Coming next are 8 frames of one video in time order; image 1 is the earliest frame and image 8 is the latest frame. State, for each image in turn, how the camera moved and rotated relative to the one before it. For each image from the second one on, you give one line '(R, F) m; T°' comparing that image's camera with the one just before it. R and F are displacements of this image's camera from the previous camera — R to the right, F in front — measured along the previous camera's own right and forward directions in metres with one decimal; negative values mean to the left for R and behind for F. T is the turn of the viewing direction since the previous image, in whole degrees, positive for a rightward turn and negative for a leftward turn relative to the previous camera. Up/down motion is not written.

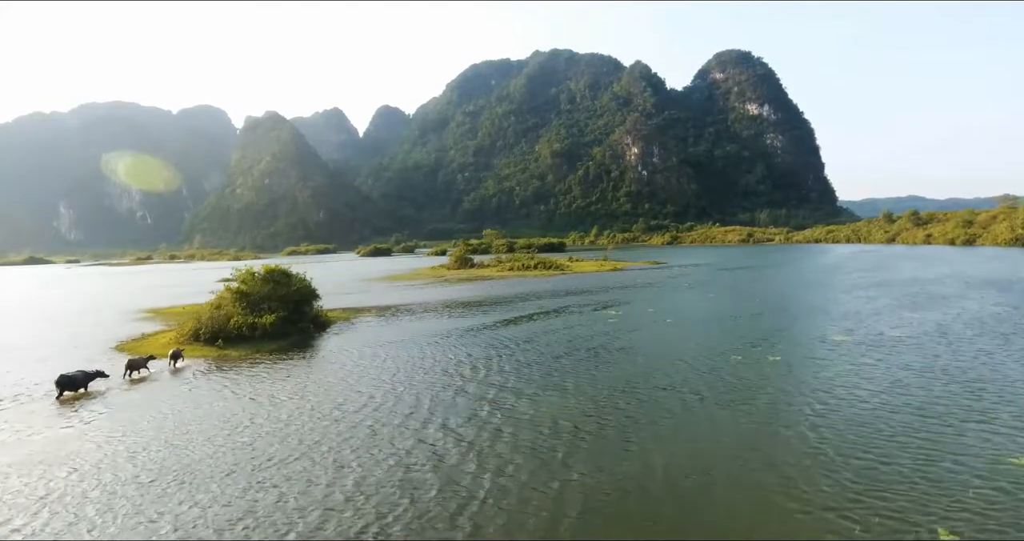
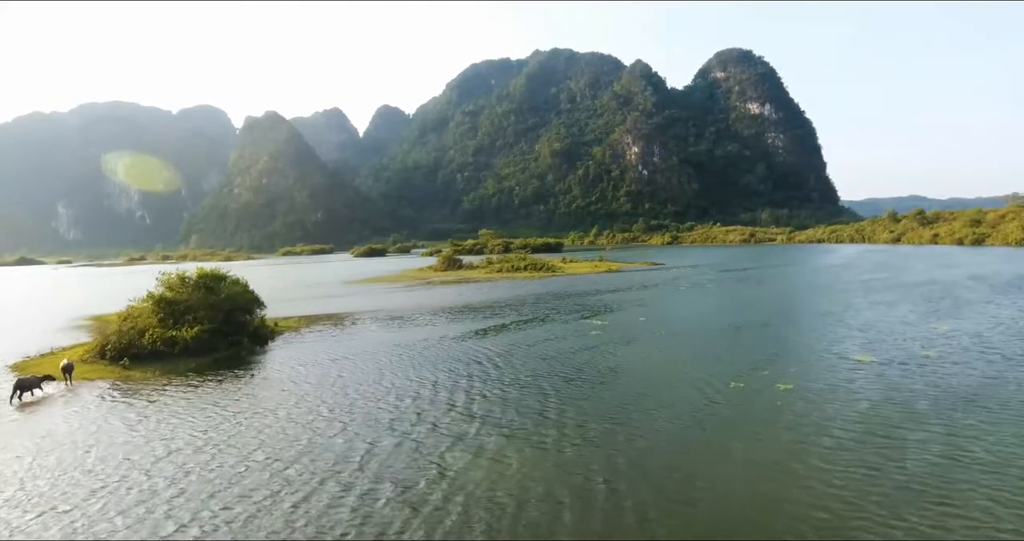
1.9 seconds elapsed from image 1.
(+1.5, +3.9) m; 0°
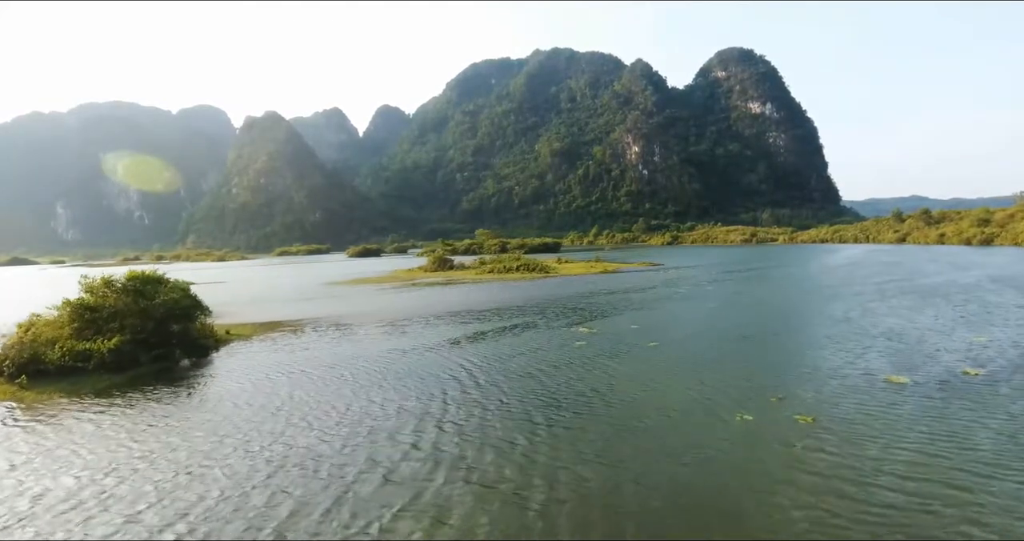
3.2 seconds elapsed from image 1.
(+1.2, +3.4) m; 0°
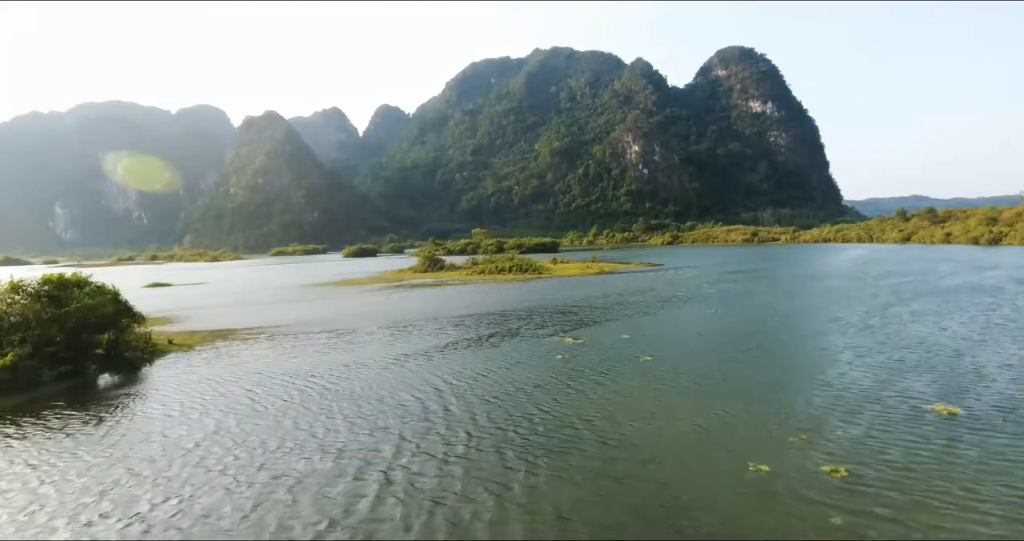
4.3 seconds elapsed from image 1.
(+1.0, +3.2) m; 0°
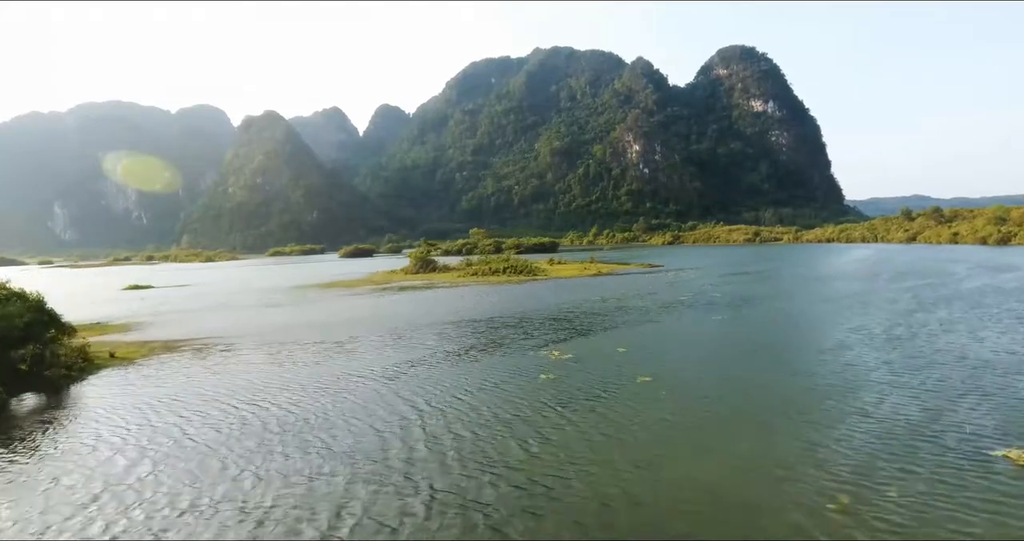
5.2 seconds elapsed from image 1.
(+0.8, +2.8) m; 0°
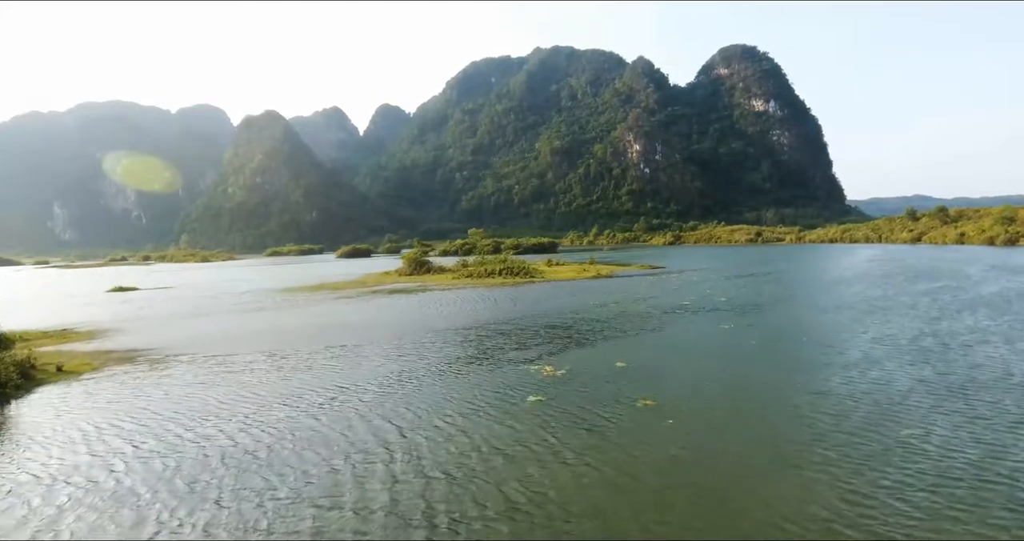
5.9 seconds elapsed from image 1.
(+0.5, +2.3) m; 0°
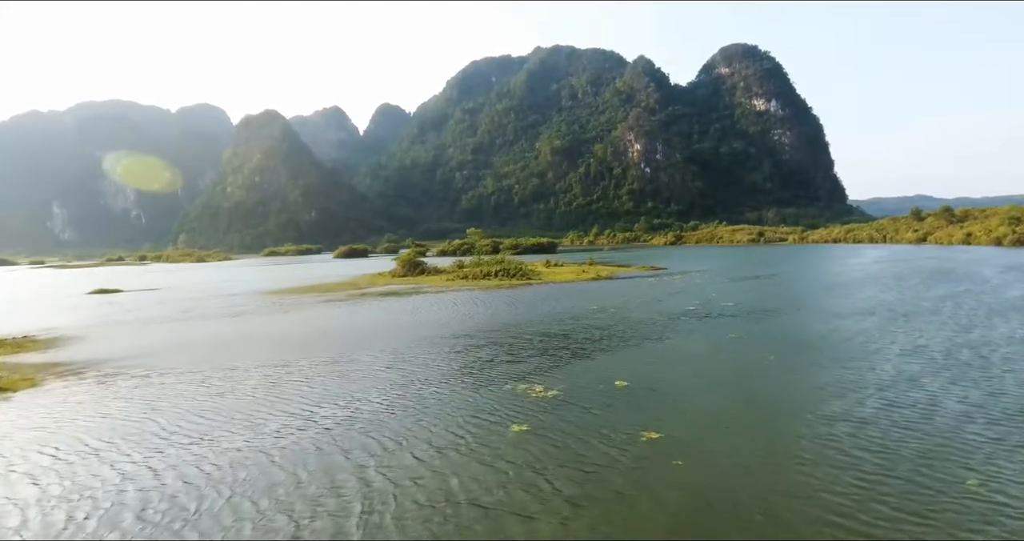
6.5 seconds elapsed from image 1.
(+0.4, +2.4) m; 0°
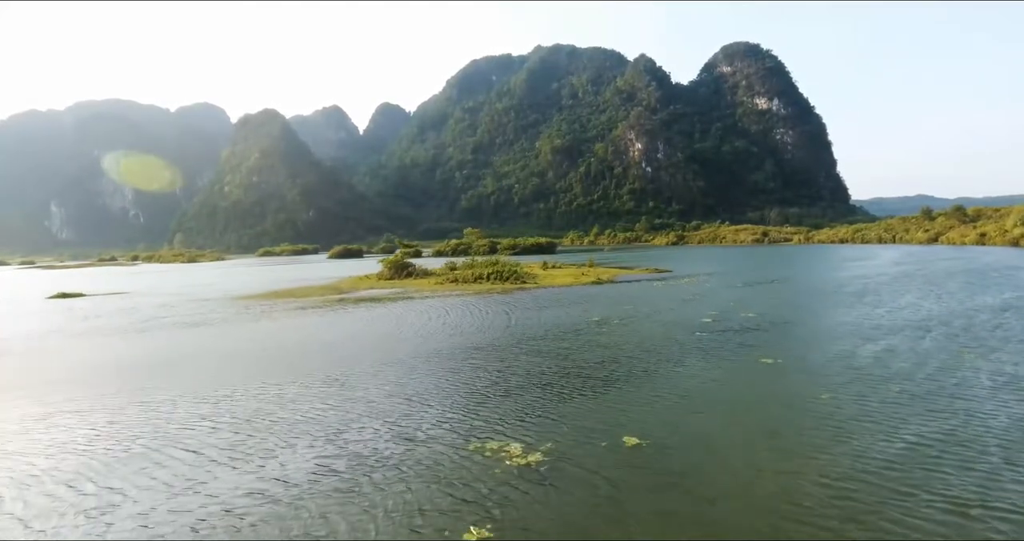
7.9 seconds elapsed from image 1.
(+0.7, +4.7) m; 0°
